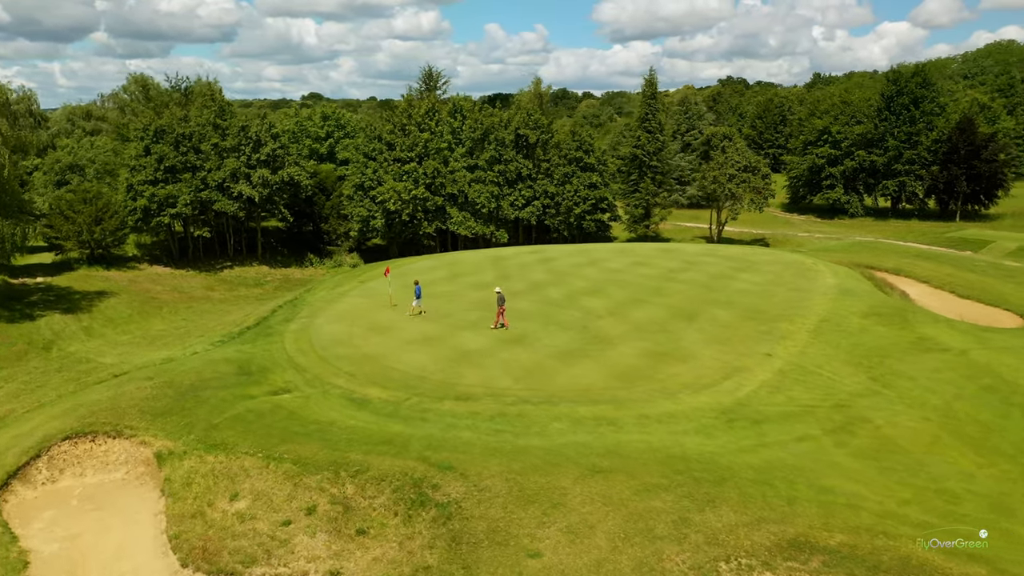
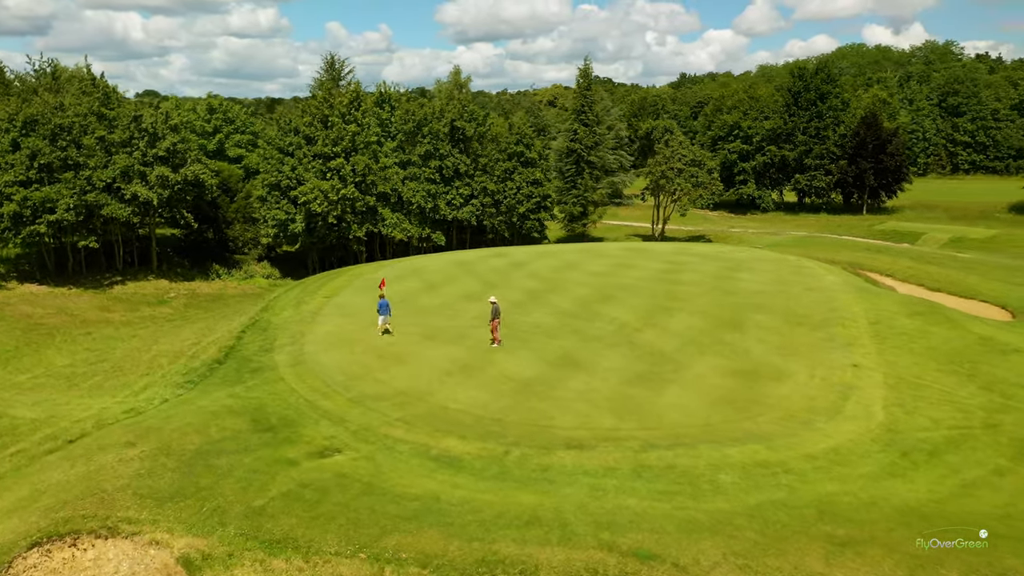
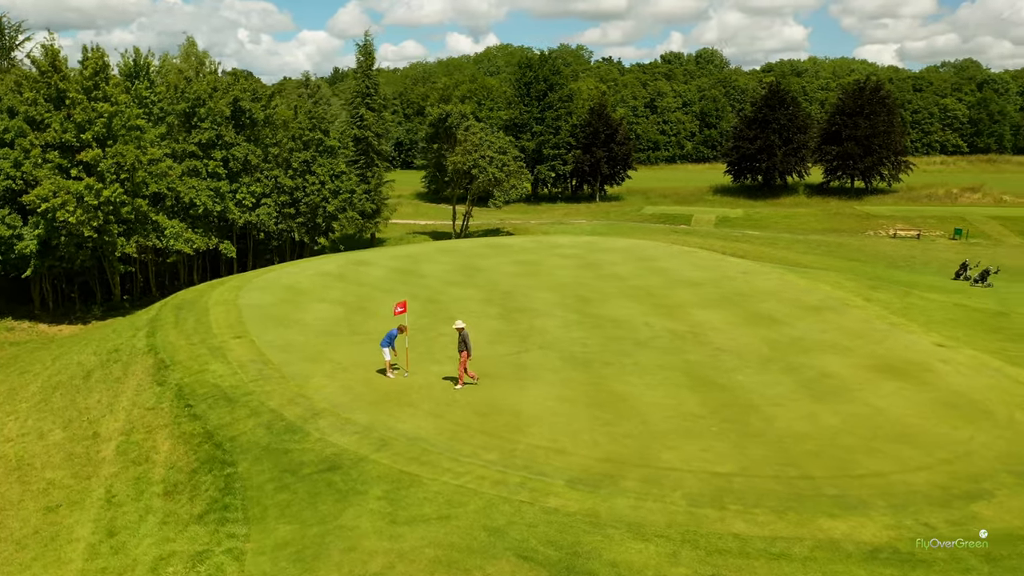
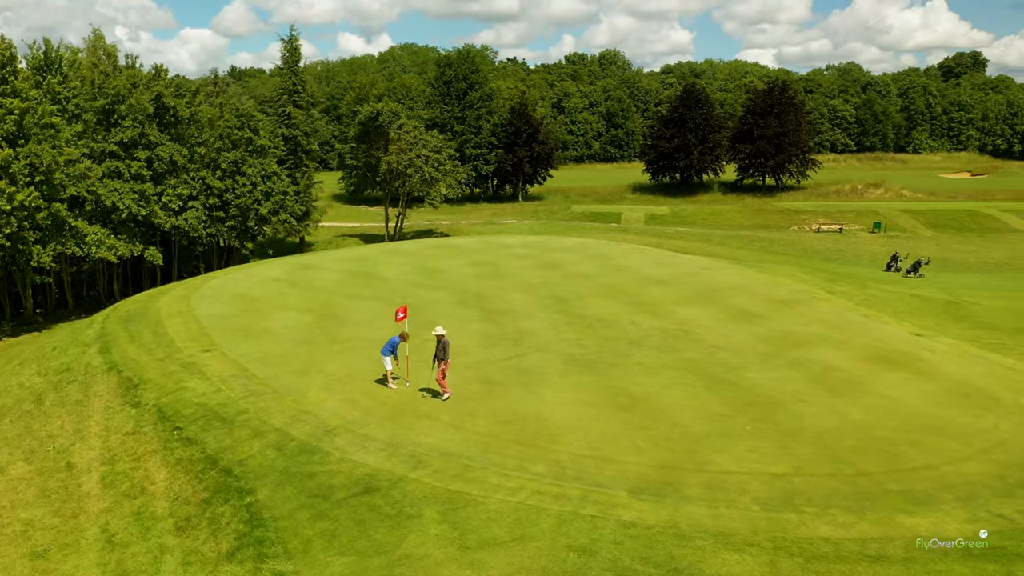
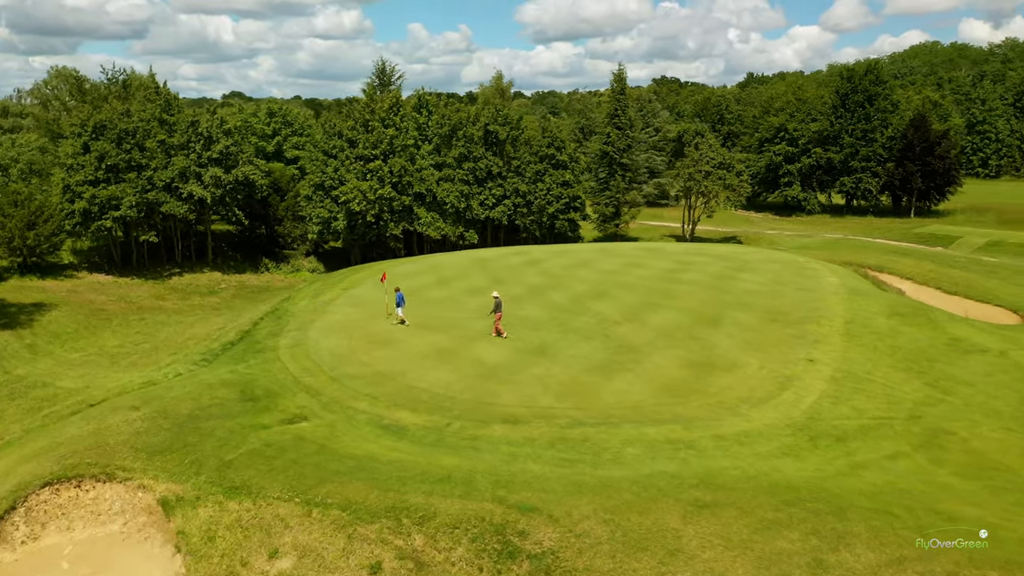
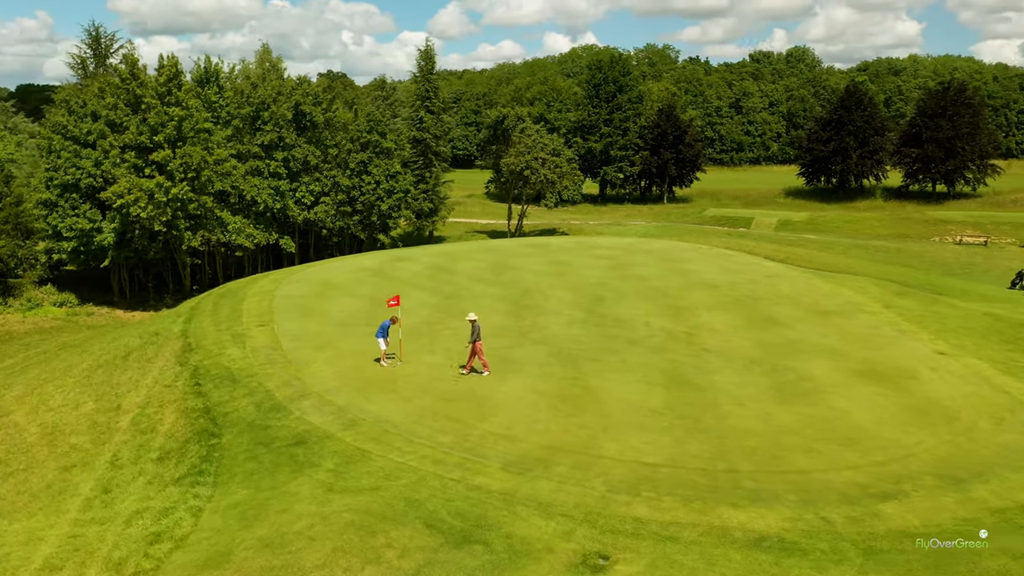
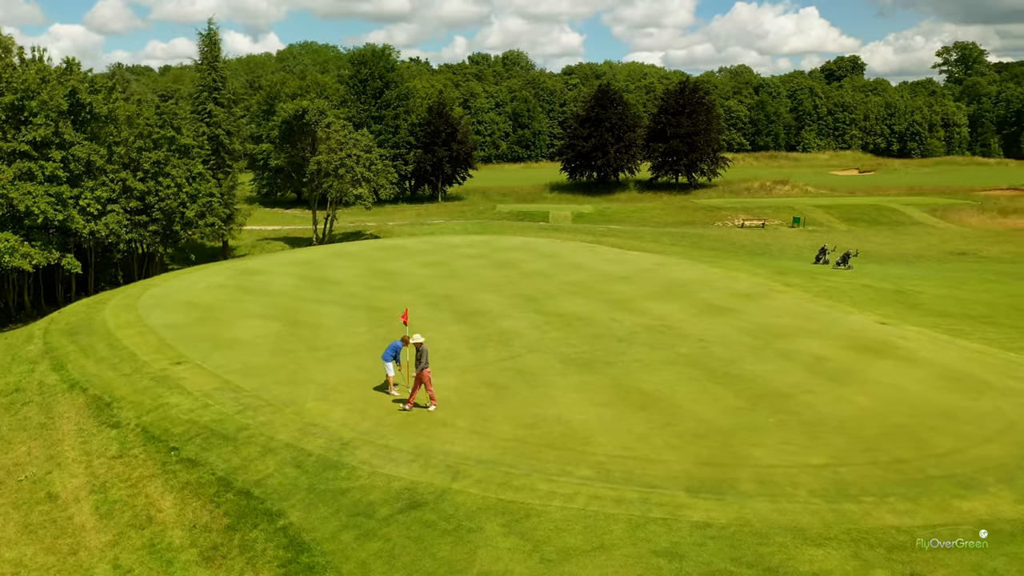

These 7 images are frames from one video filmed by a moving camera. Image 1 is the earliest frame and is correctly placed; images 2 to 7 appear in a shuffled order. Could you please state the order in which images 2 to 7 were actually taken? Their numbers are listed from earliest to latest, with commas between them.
5, 2, 6, 3, 4, 7
